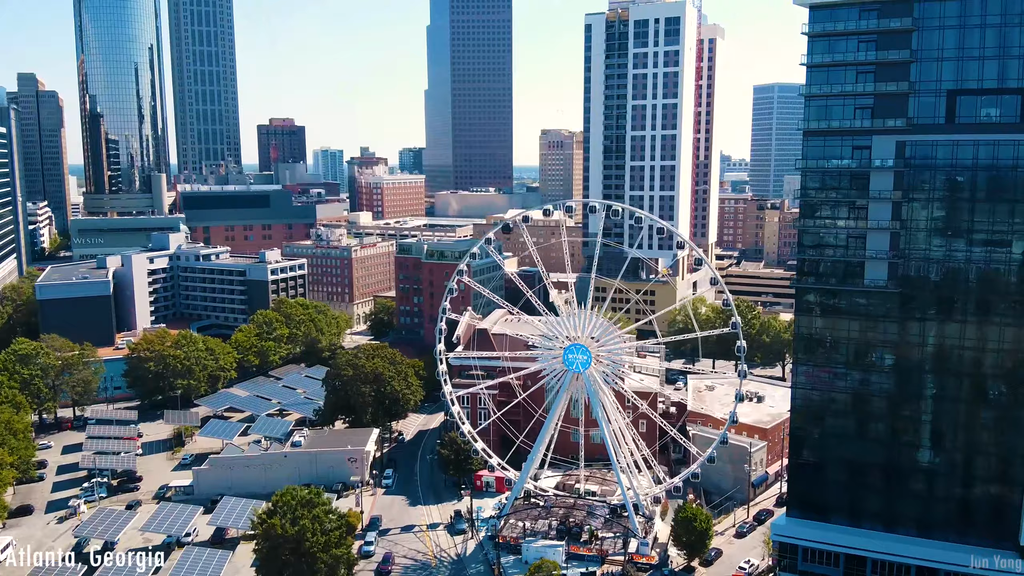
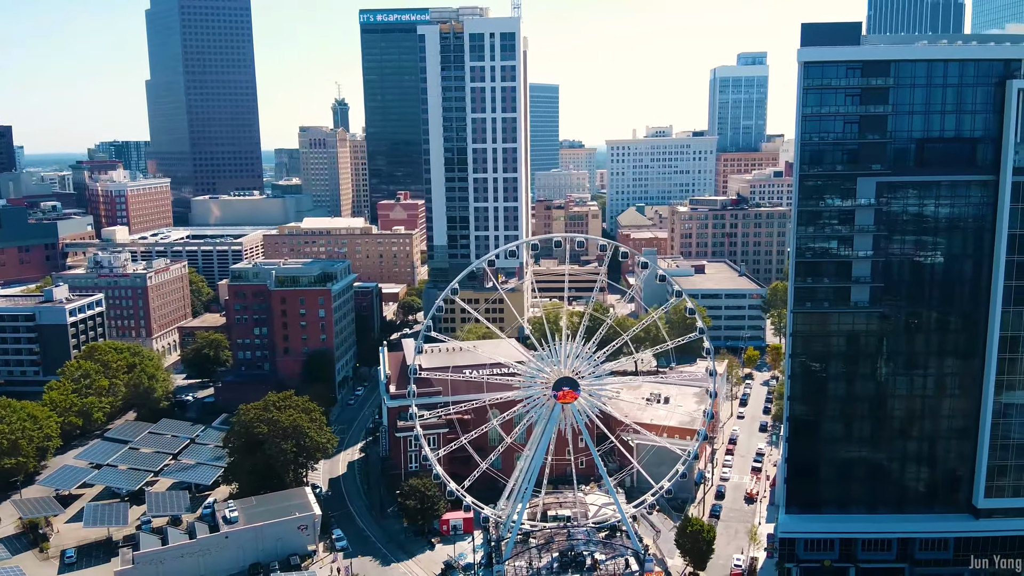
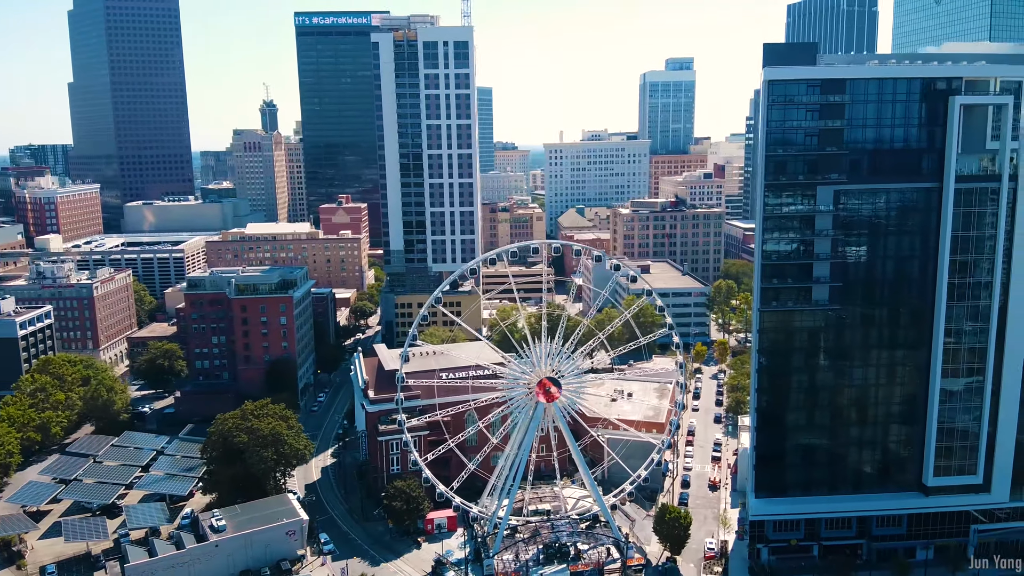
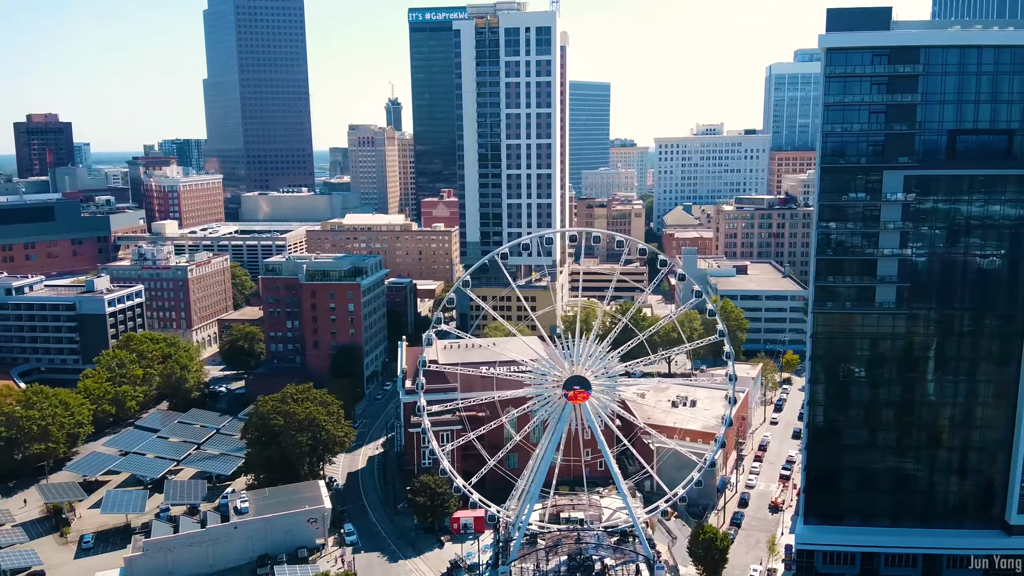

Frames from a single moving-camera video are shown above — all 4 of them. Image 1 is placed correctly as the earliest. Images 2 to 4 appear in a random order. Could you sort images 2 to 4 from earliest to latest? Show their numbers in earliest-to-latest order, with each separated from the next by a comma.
4, 2, 3
